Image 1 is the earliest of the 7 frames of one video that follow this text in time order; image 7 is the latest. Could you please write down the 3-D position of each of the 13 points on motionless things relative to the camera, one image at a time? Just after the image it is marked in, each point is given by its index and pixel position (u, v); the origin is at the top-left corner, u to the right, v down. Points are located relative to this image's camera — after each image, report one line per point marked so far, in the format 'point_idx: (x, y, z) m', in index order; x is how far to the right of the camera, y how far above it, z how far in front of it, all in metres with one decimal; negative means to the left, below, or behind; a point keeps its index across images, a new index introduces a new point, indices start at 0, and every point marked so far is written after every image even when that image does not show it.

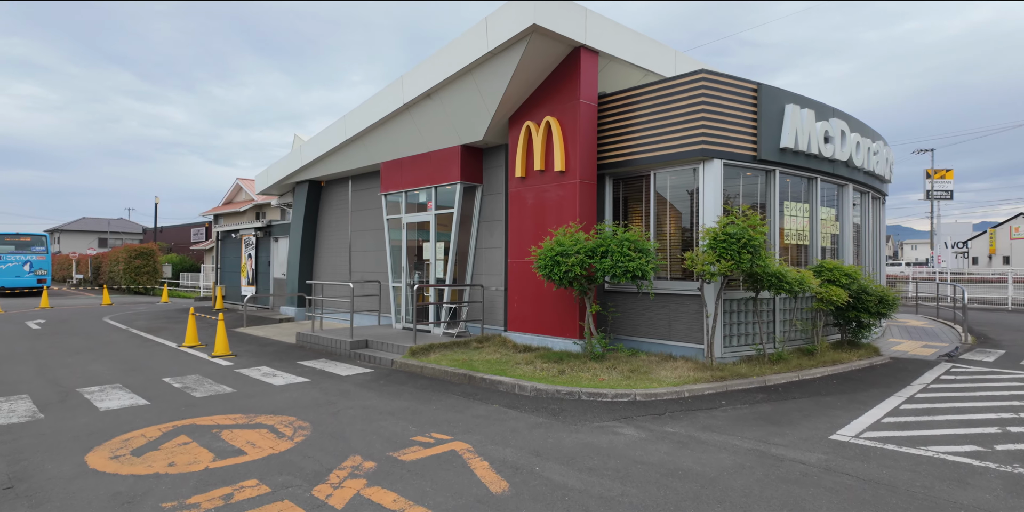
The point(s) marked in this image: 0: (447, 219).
0: (-1.3, +0.7, +11.5) m
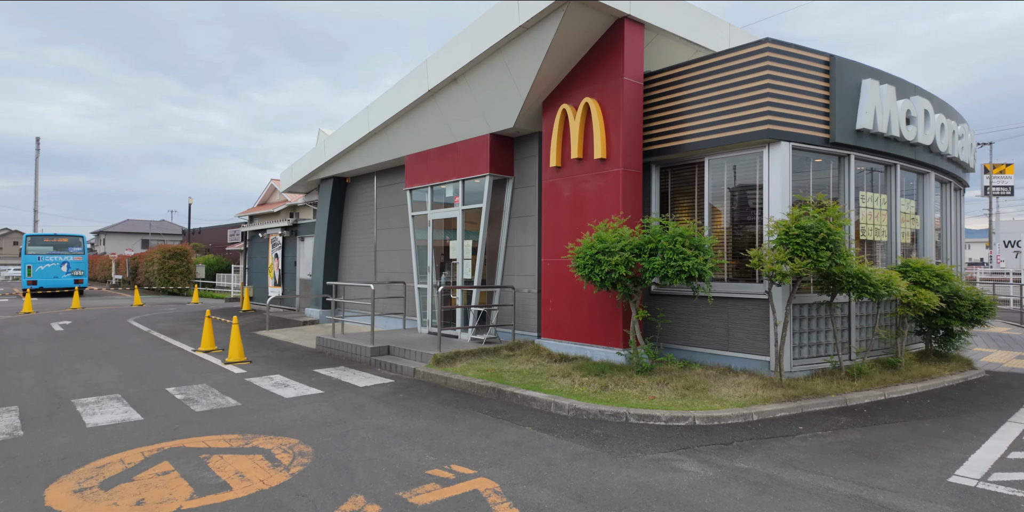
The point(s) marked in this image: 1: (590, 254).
0: (-0.6, +0.7, +10.5) m
1: (+0.9, 0.0, +7.2) m
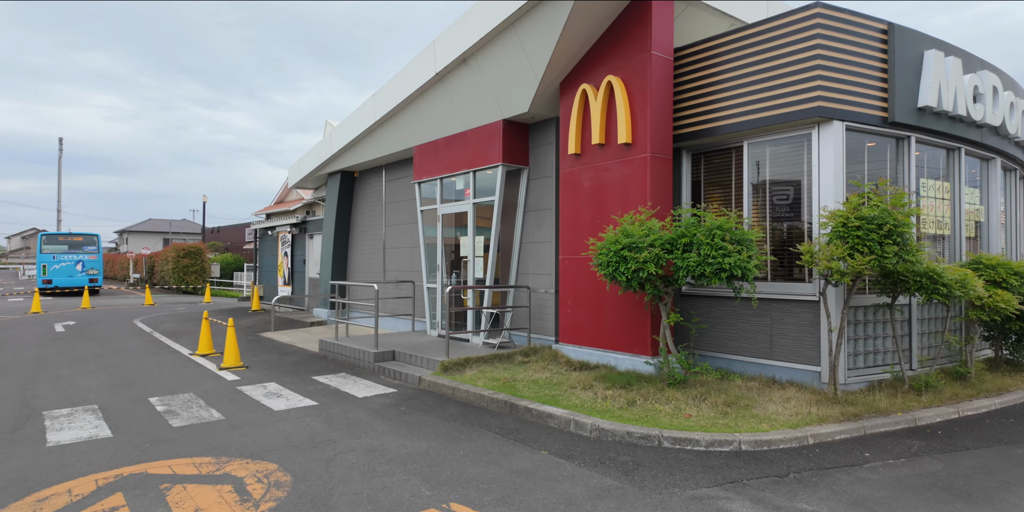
0: (-0.4, +0.7, +9.7) m
1: (+1.1, +0.1, +6.3) m
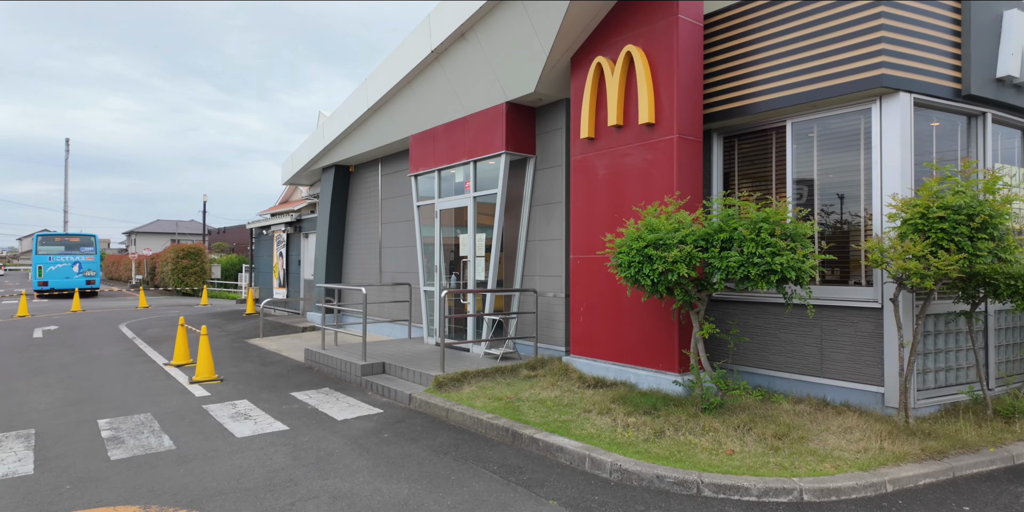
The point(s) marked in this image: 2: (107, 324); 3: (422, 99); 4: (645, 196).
0: (-0.3, +0.7, +8.7) m
1: (+1.1, +0.1, +5.3) m
2: (-11.0, -1.8, +16.1) m
3: (-1.5, +2.6, +9.7) m
4: (+1.4, +0.6, +6.3) m
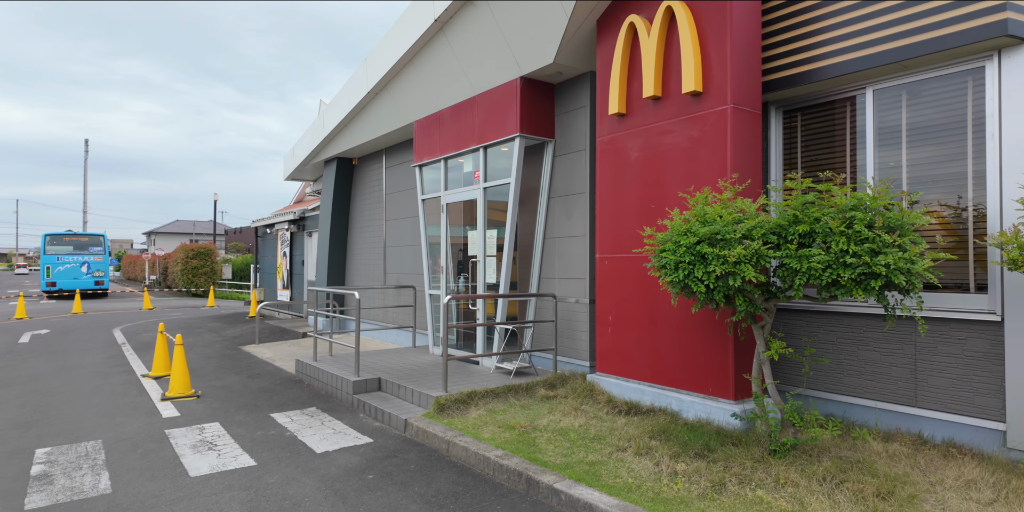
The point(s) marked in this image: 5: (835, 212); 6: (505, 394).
0: (-0.1, +0.8, +7.6) m
1: (+1.2, +0.1, +4.2) m
2: (-10.6, -1.8, +15.3) m
3: (-1.3, +2.6, +8.6) m
4: (+1.5, +0.6, +5.2) m
5: (+2.1, +0.3, +3.8) m
6: (-0.1, -1.5, +6.2) m
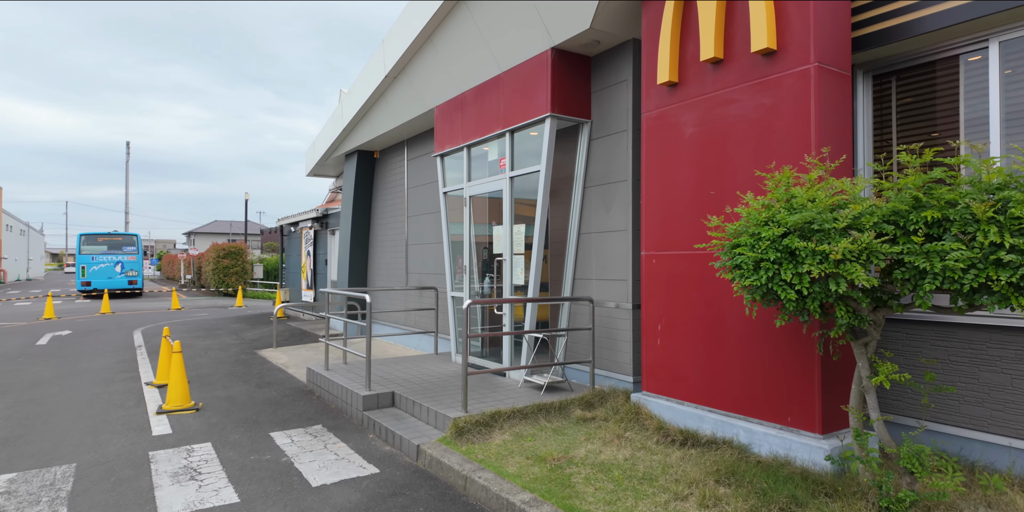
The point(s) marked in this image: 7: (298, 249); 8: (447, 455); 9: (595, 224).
0: (+0.2, +0.8, +6.7) m
1: (+1.4, +0.1, +3.2) m
2: (-9.8, -1.8, +15.0) m
3: (-0.9, +2.6, +7.8) m
4: (+1.8, +0.7, +4.2) m
5: (+2.2, +0.3, +2.8) m
6: (+0.2, -1.4, +5.3) m
7: (-6.4, +0.2, +17.8) m
8: (-0.5, -1.6, +4.7) m
9: (+0.9, +0.3, +6.3) m
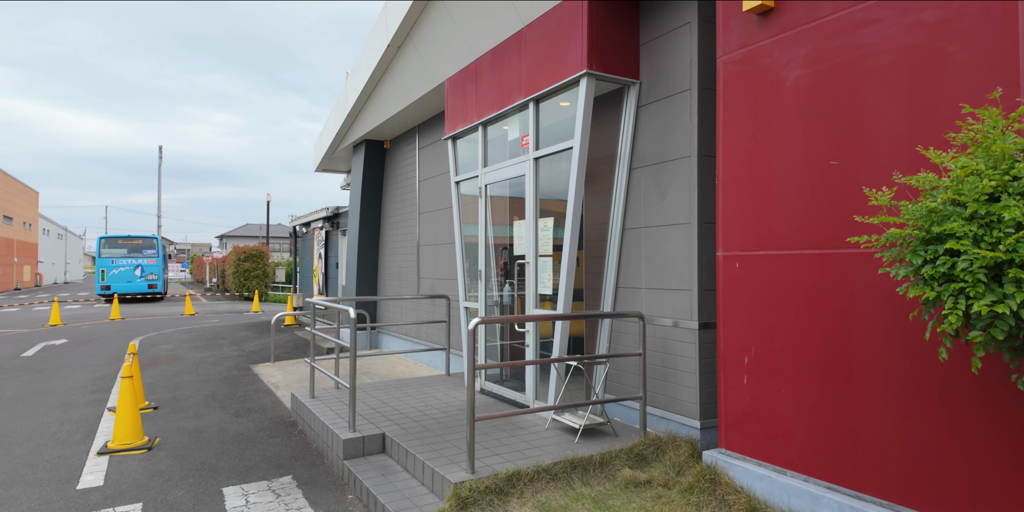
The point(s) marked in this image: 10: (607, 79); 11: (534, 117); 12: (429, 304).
0: (+0.4, +0.8, +5.3) m
1: (+1.4, +0.1, +1.7) m
2: (-9.2, -1.9, +14.0) m
3: (-0.6, +2.6, +6.4) m
4: (+1.8, +0.7, +2.7) m
5: (+2.2, +0.3, +1.3) m
6: (+0.4, -1.4, +3.9) m
7: (-5.6, +0.1, +16.7) m
8: (-0.4, -1.6, +3.2) m
9: (+1.1, +0.3, +4.8) m
10: (+0.8, +1.4, +4.8) m
11: (+0.2, +1.3, +5.5) m
12: (-1.3, -0.7, +9.1) m
